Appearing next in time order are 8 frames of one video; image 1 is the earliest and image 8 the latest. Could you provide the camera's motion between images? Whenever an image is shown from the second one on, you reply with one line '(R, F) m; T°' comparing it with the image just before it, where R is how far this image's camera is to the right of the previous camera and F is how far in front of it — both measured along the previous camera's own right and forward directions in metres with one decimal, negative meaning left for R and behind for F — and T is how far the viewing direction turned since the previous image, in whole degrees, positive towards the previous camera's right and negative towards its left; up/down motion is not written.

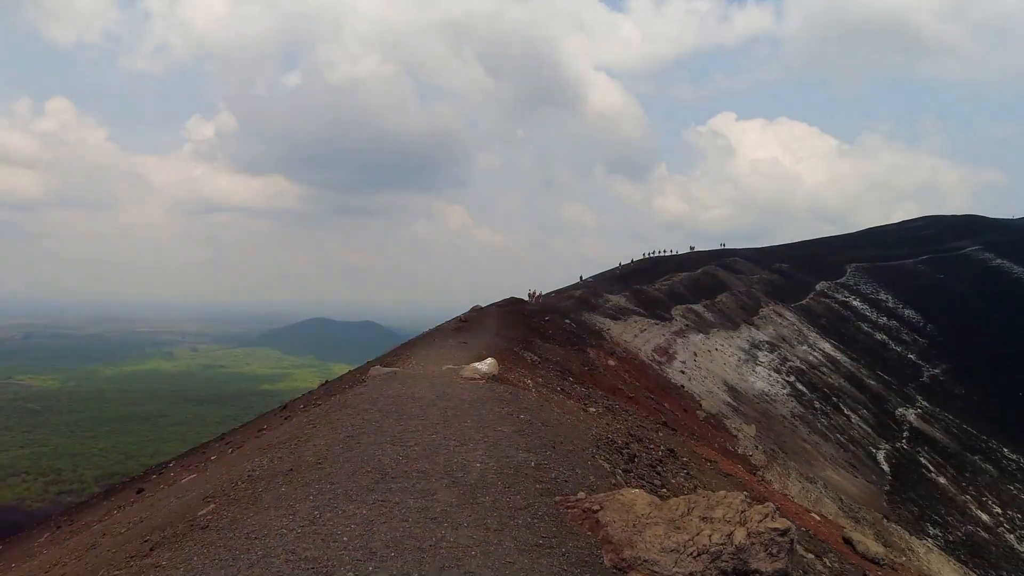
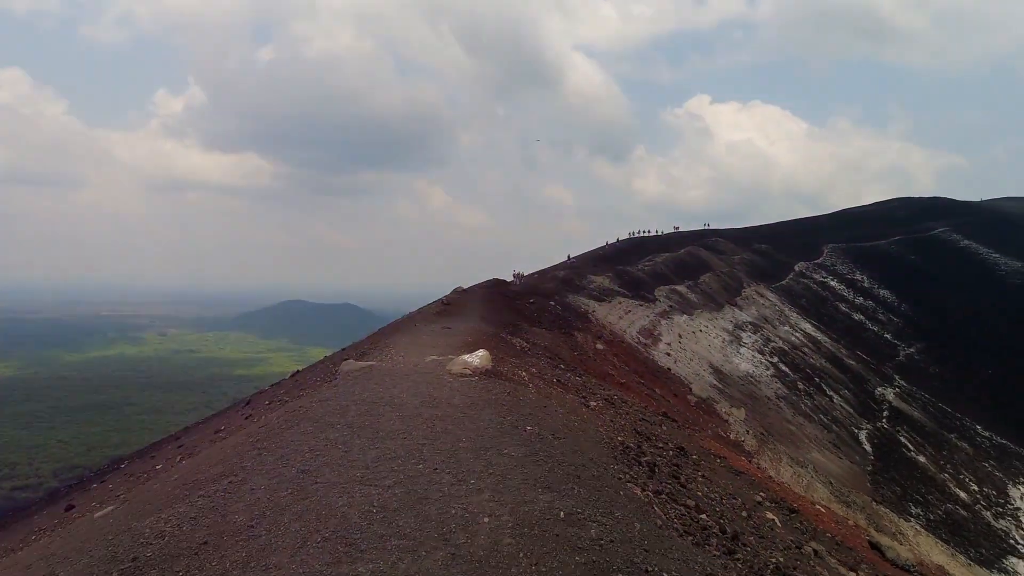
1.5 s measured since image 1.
(-0.2, +1.1) m; +2°
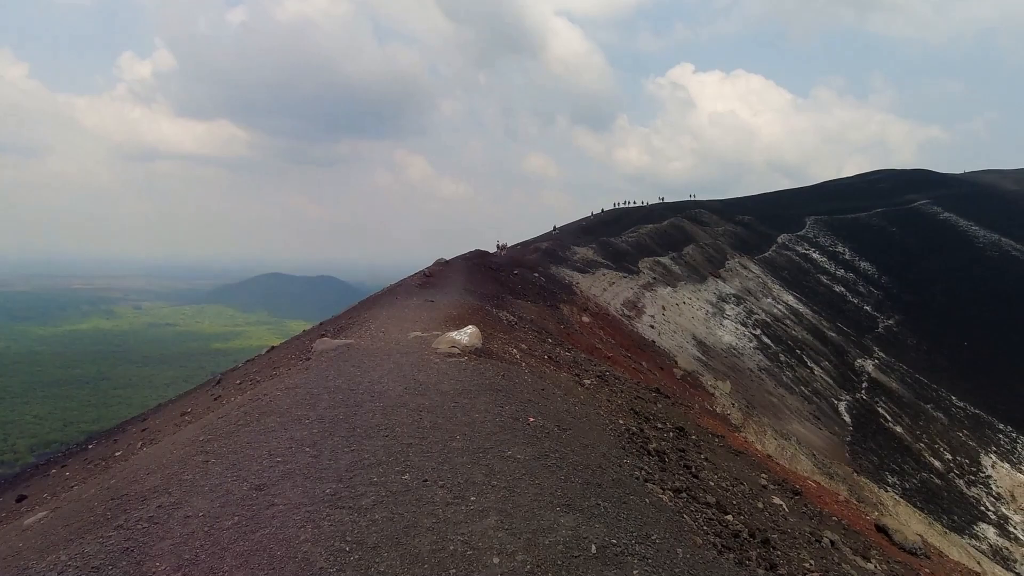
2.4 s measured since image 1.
(-0.1, +0.6) m; +2°
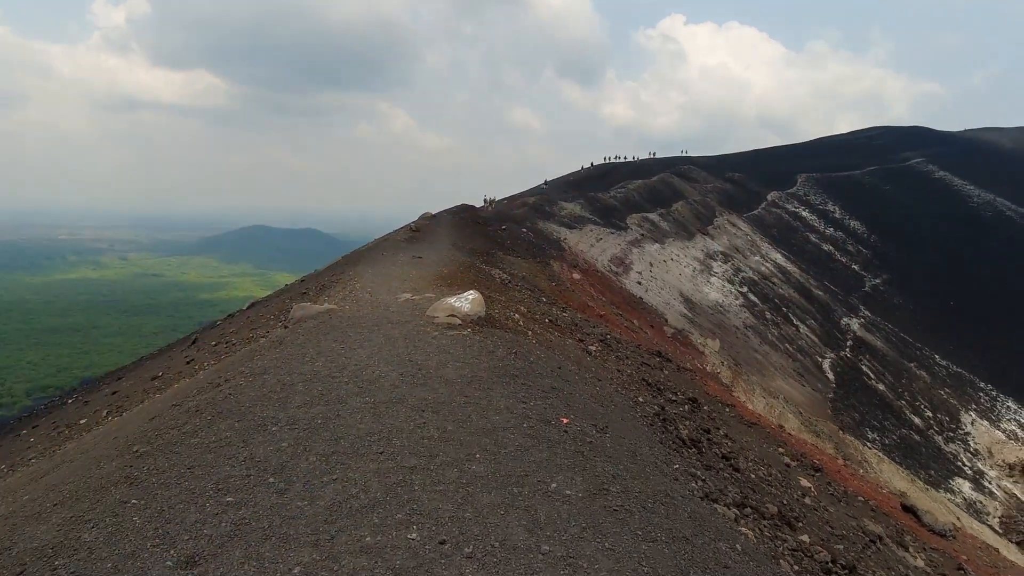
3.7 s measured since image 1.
(-0.2, +0.8) m; +2°
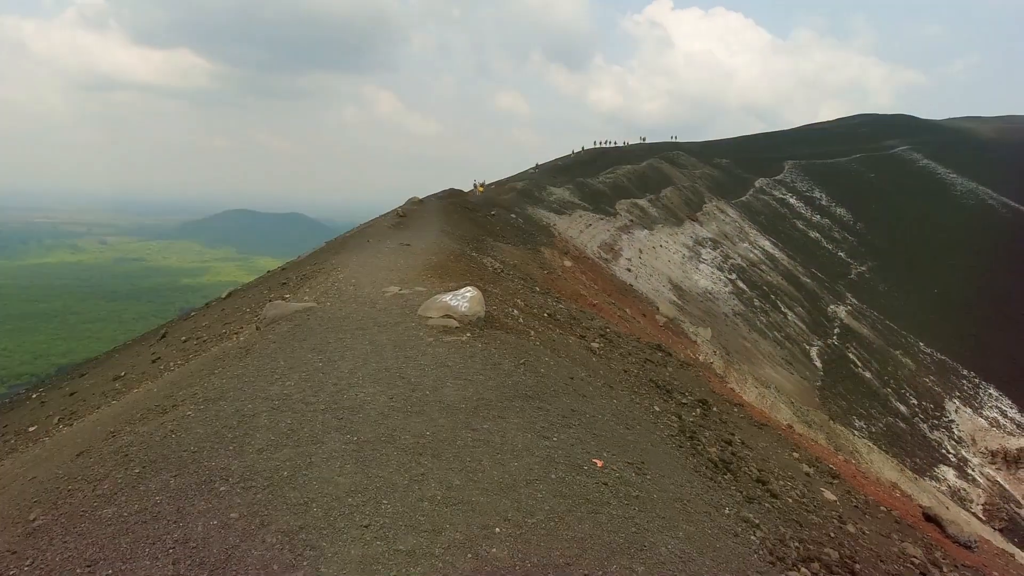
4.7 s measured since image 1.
(-0.1, +0.6) m; +1°
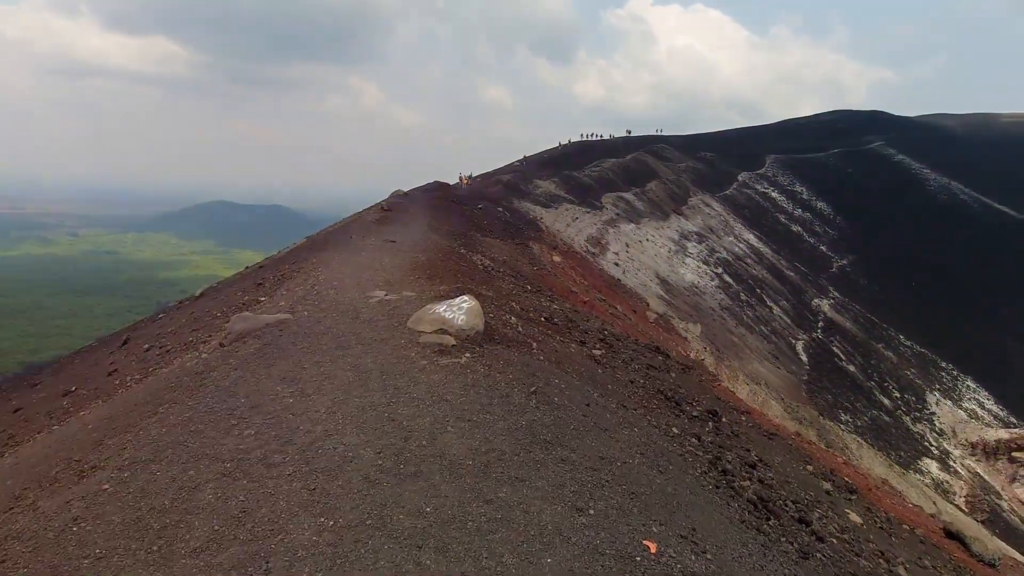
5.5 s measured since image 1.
(-0.1, +0.5) m; +2°
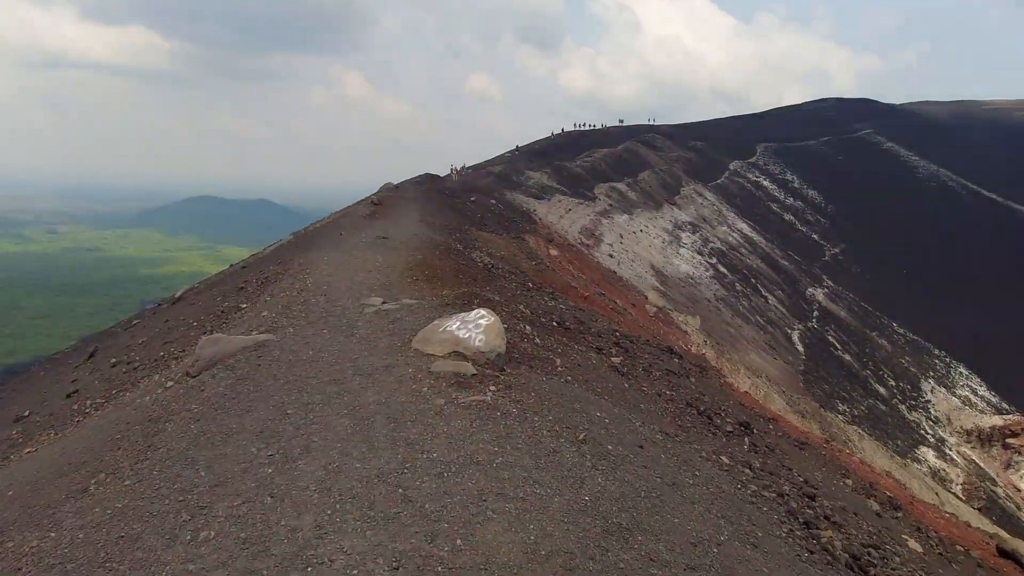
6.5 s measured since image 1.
(-0.2, +0.6) m; +1°
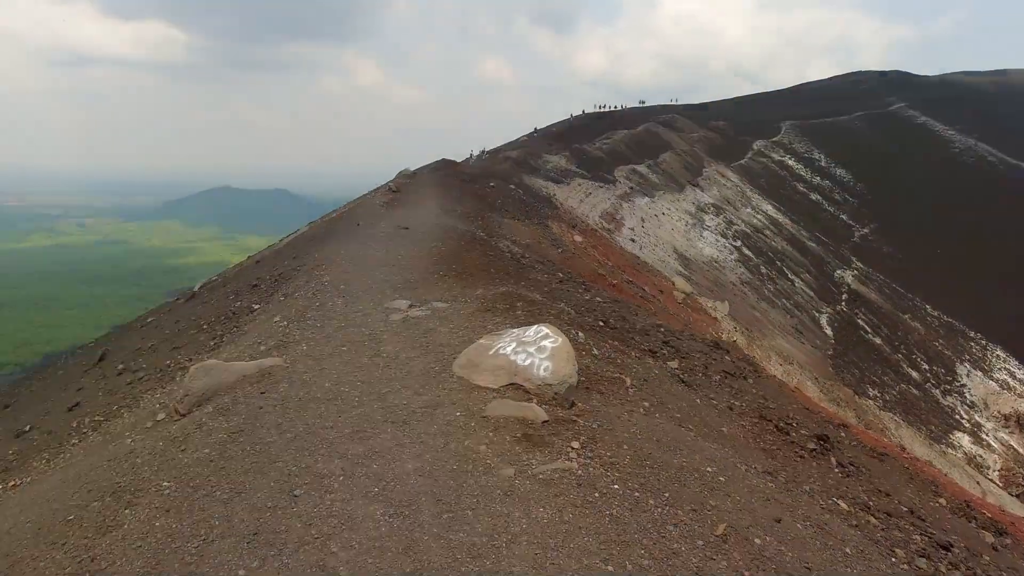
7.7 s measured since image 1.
(-0.3, +0.3) m; -2°
